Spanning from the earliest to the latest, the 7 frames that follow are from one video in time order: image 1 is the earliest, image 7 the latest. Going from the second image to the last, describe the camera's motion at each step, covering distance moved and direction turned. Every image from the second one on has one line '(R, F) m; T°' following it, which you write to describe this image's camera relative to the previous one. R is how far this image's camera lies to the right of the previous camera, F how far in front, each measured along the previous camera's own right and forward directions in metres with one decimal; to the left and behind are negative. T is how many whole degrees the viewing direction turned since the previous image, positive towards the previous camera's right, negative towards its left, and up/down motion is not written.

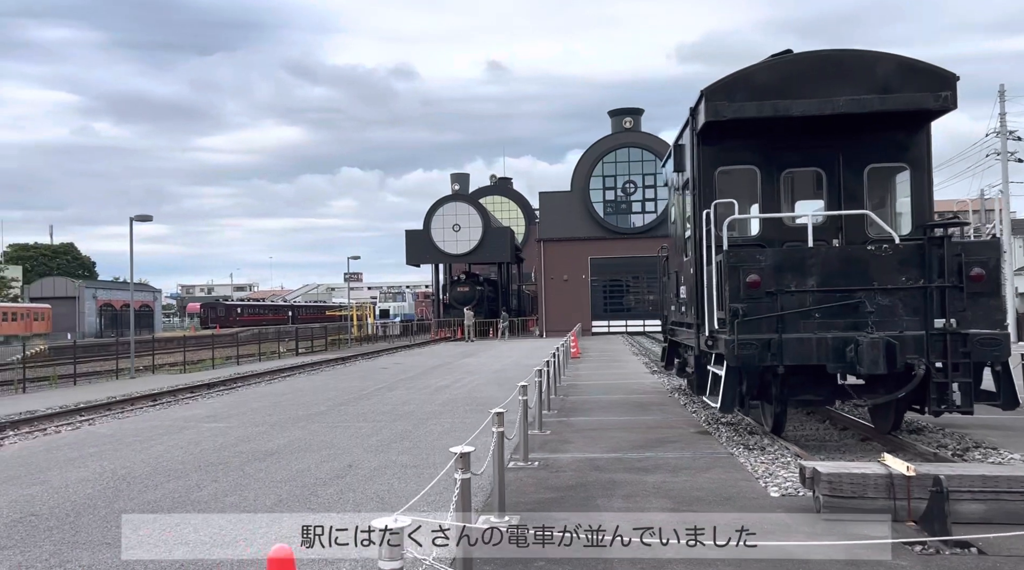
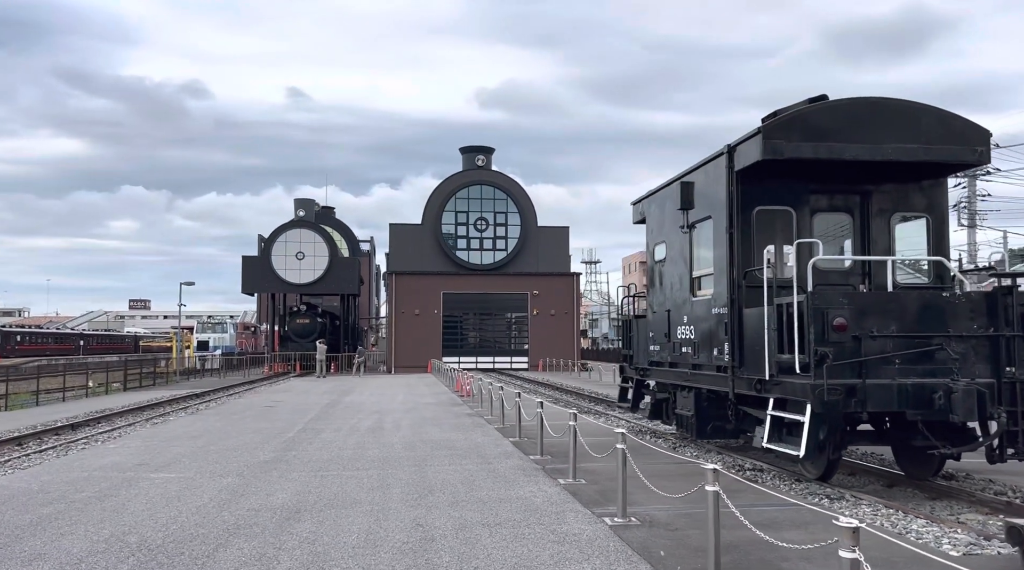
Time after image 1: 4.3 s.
(-2.6, +1.1) m; +12°
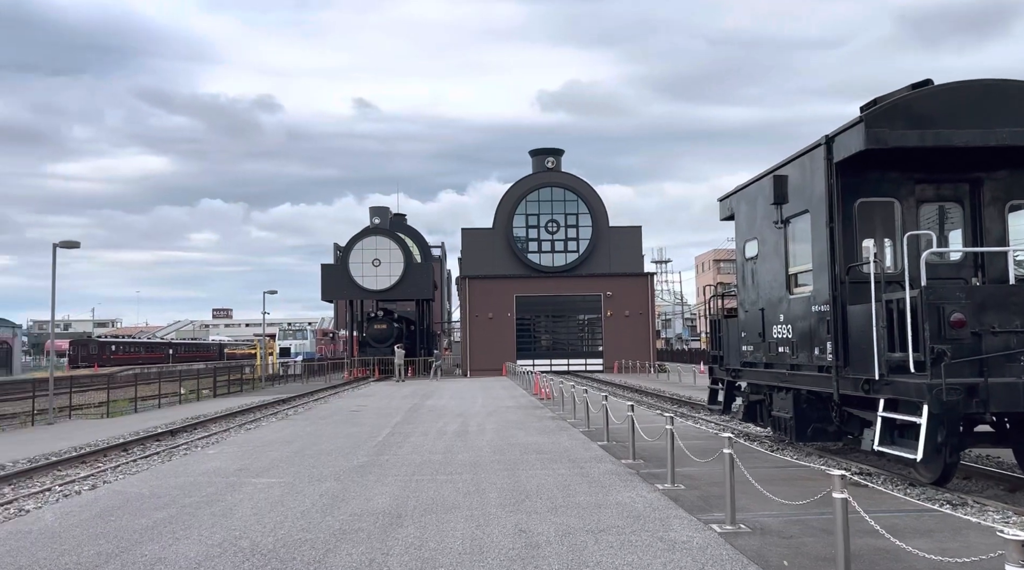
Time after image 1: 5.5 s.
(-0.3, +0.1) m; -5°
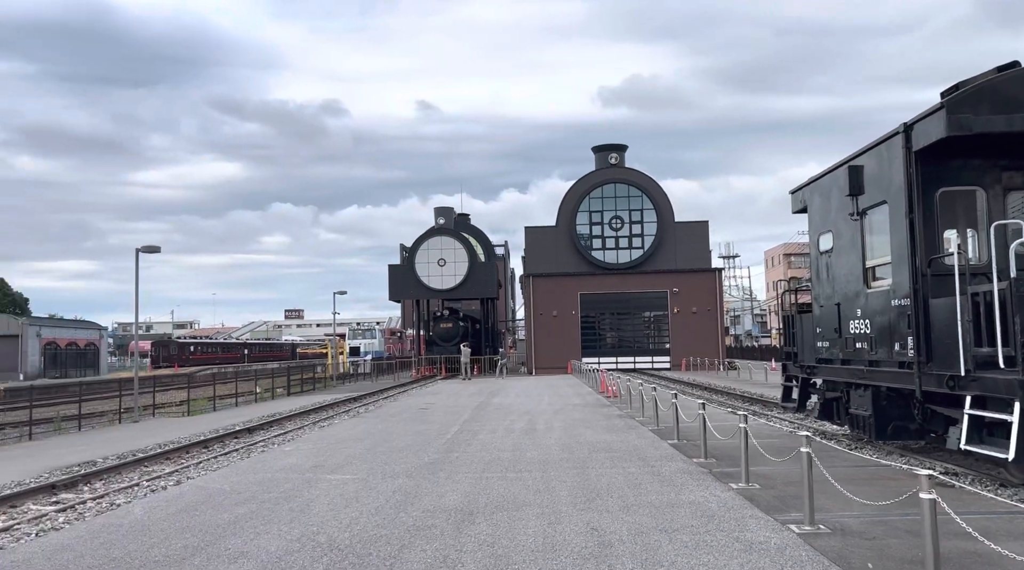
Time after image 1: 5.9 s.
(-0.1, 0.0) m; -4°
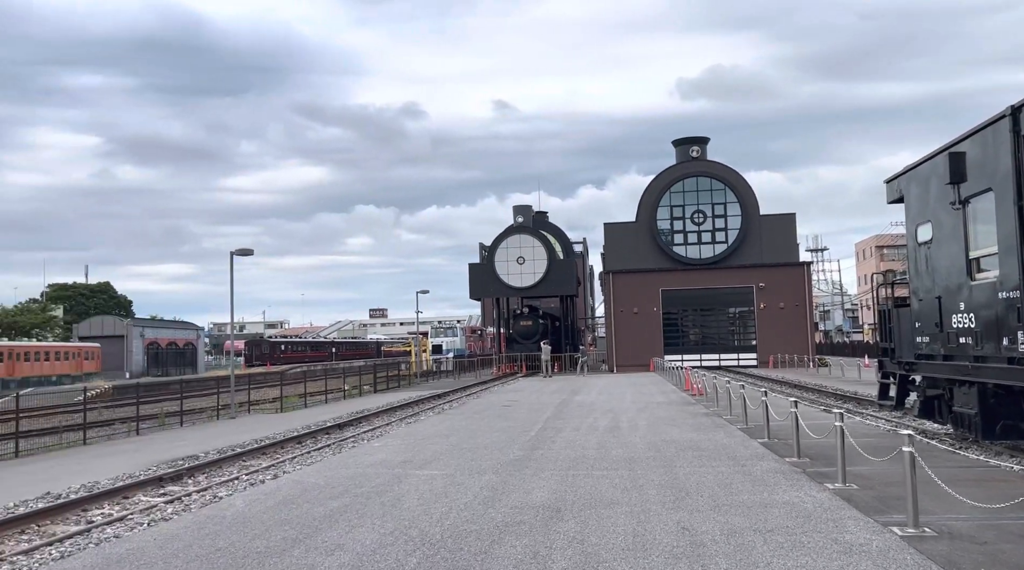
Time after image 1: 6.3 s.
(-0.1, +0.1) m; -5°
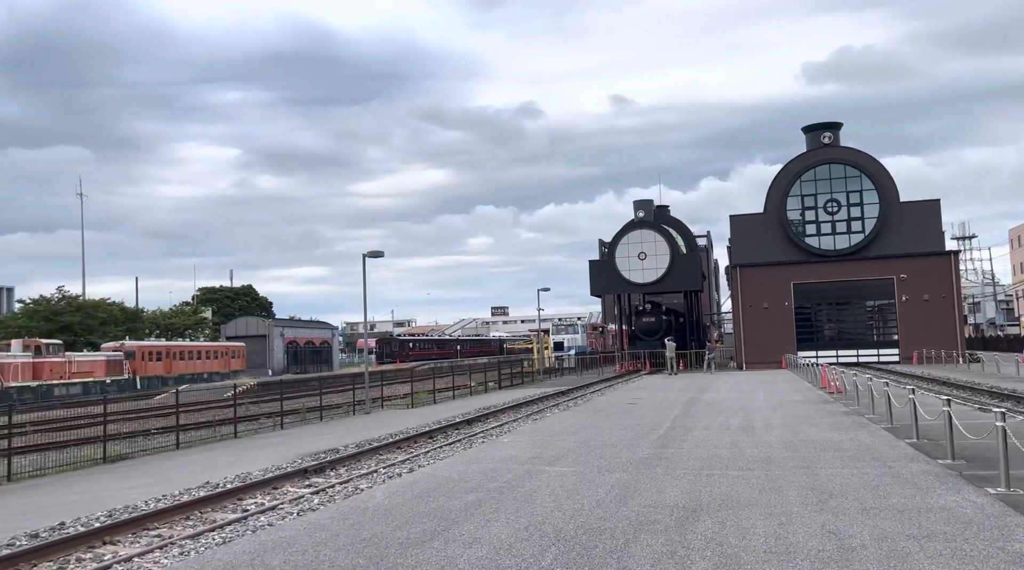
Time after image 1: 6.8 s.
(-0.1, 0.0) m; -8°
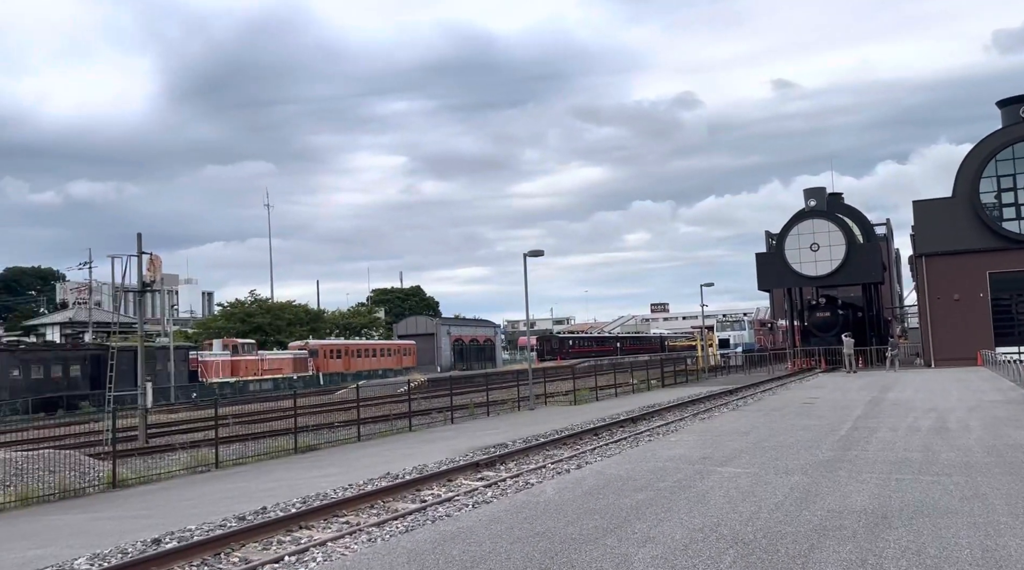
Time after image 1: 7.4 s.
(0.0, 0.0) m; -11°
